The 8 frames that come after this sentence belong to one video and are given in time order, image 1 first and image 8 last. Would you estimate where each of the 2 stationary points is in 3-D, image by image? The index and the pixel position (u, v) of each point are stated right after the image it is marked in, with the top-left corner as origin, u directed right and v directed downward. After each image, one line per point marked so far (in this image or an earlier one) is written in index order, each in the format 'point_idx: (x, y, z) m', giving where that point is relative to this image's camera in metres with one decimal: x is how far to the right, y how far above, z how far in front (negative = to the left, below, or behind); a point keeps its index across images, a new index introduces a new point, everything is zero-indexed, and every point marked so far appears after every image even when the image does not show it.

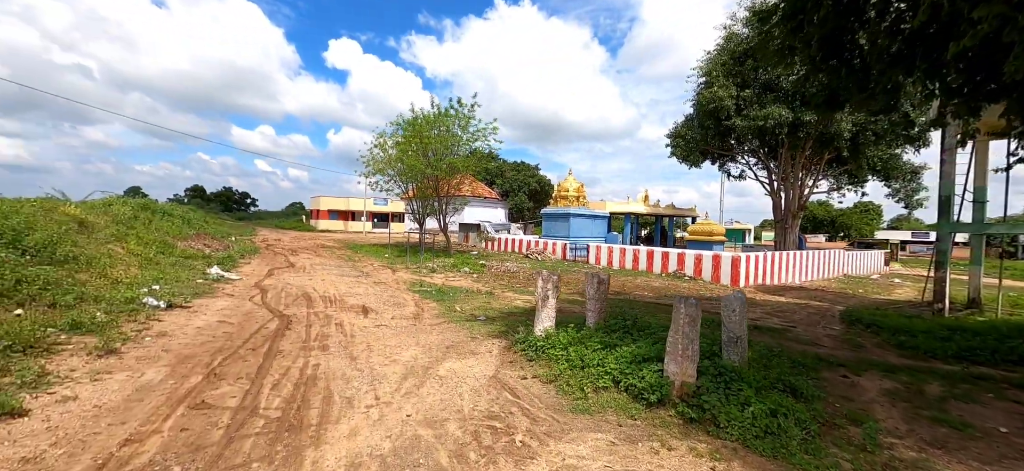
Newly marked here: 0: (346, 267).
0: (-6.7, -1.3, +17.7) m
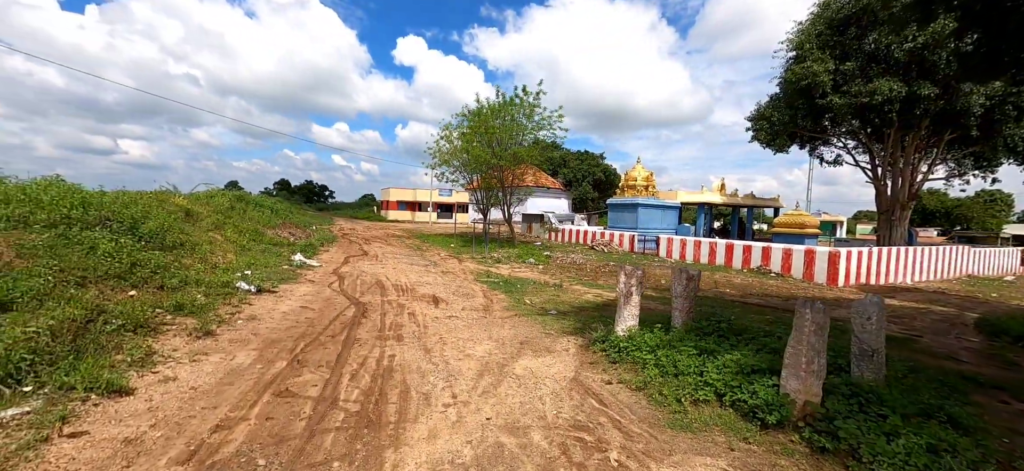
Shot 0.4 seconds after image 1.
0: (-4.0, -0.8, +18.1) m
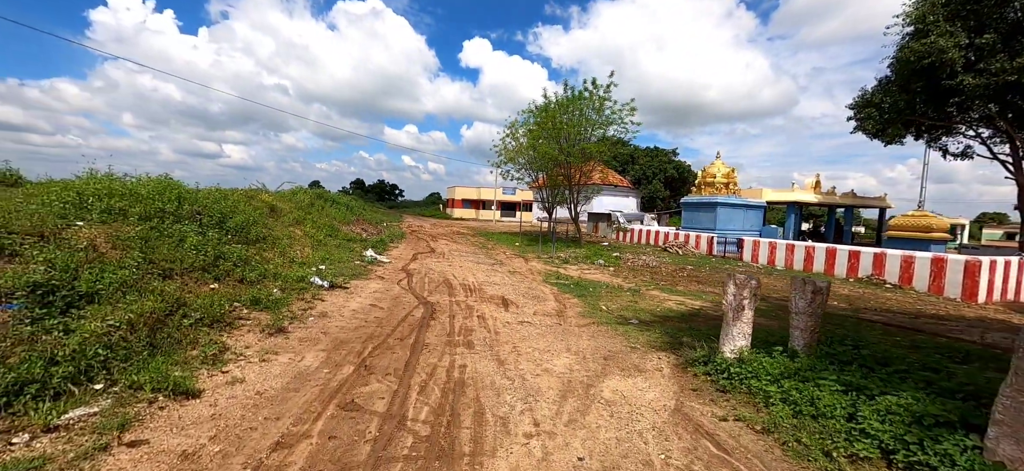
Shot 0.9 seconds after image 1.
0: (-1.2, -0.8, +17.9) m
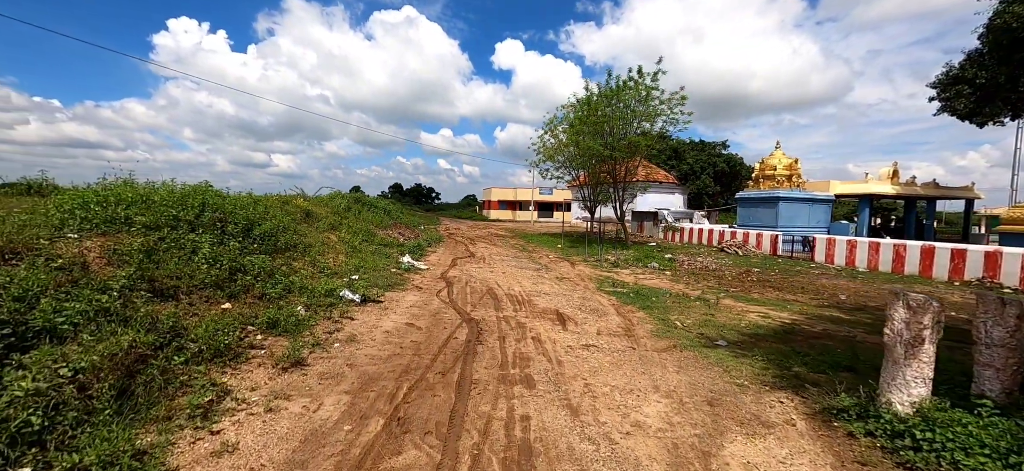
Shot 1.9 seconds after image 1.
0: (+0.5, -0.9, +16.7) m
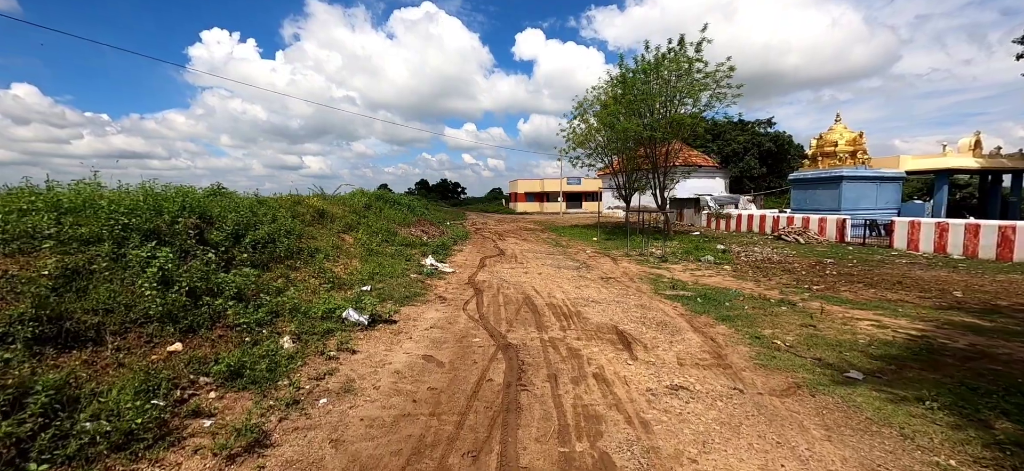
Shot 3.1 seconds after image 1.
0: (+1.6, -0.7, +15.0) m
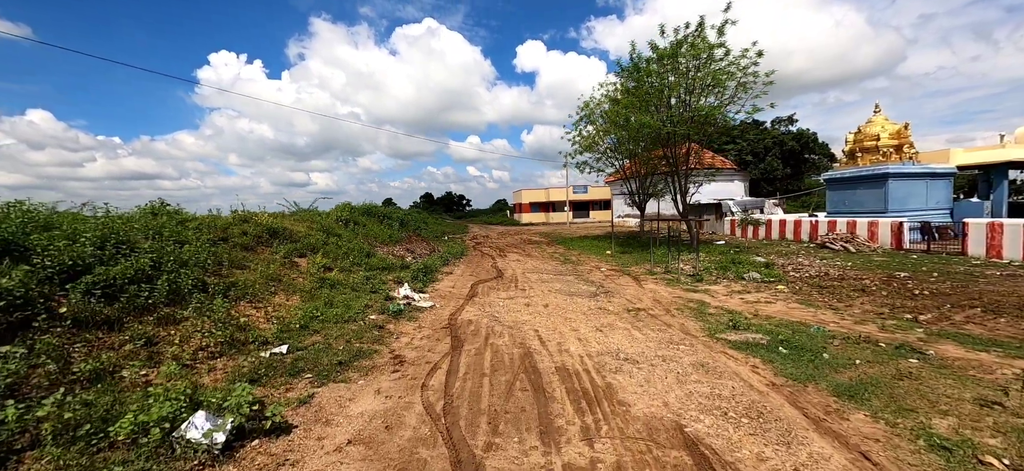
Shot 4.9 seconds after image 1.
0: (+1.6, -1.1, +12.3) m
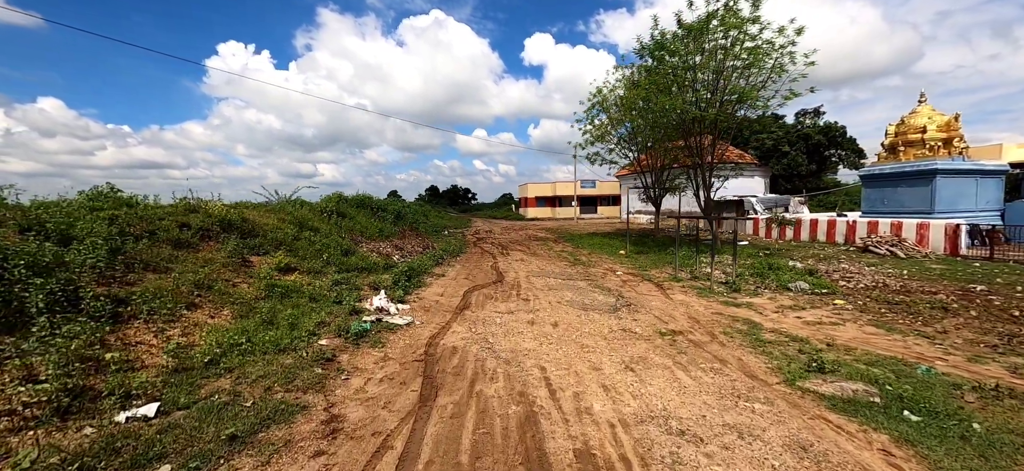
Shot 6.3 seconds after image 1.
0: (+1.7, -1.1, +10.5) m
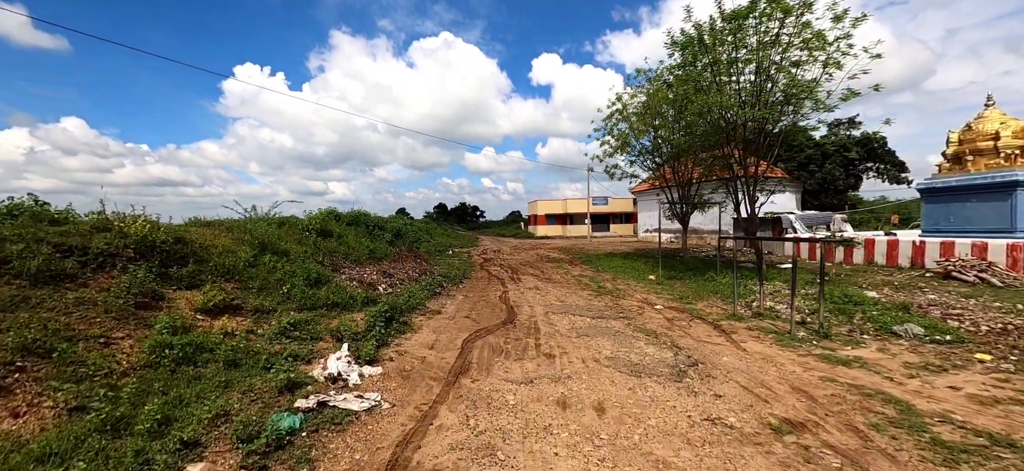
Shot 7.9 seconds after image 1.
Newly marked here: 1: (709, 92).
0: (+1.9, -1.5, +8.2) m
1: (+6.4, +4.7, +14.5) m
